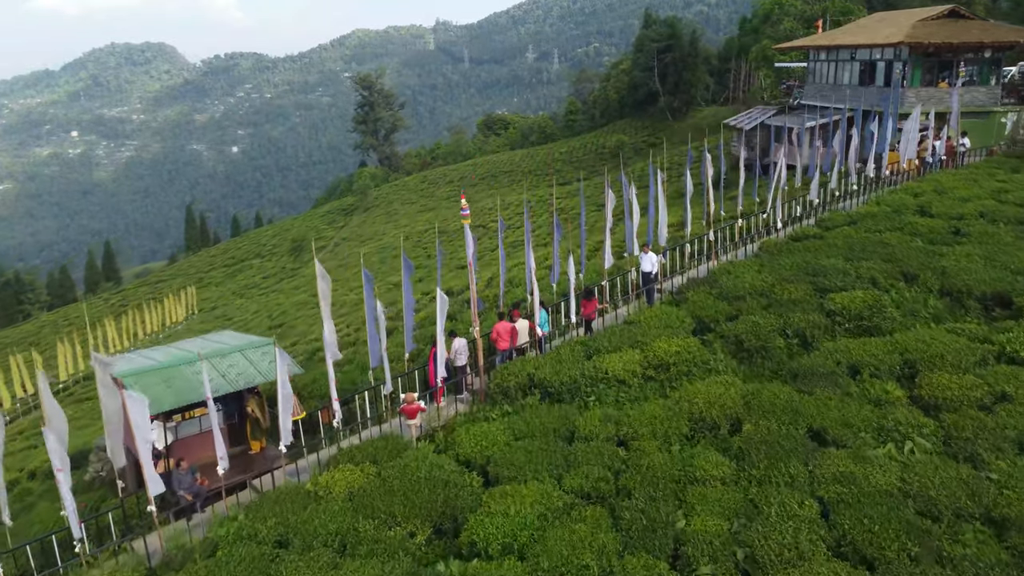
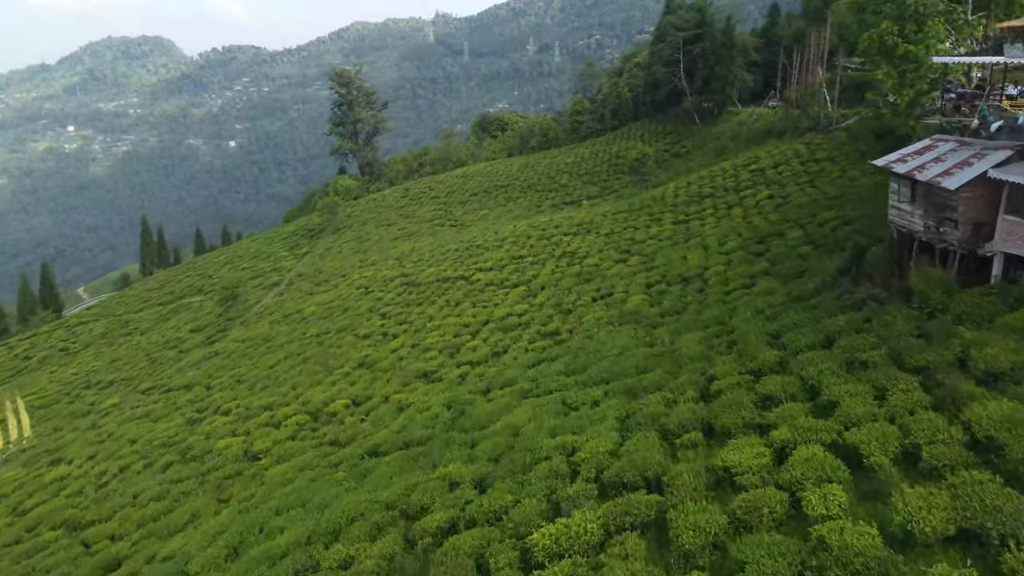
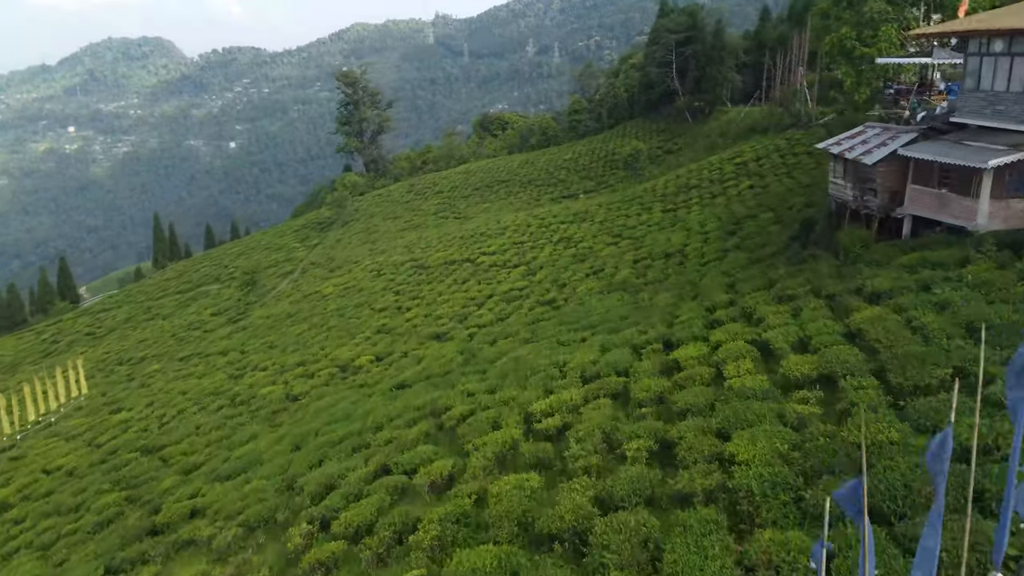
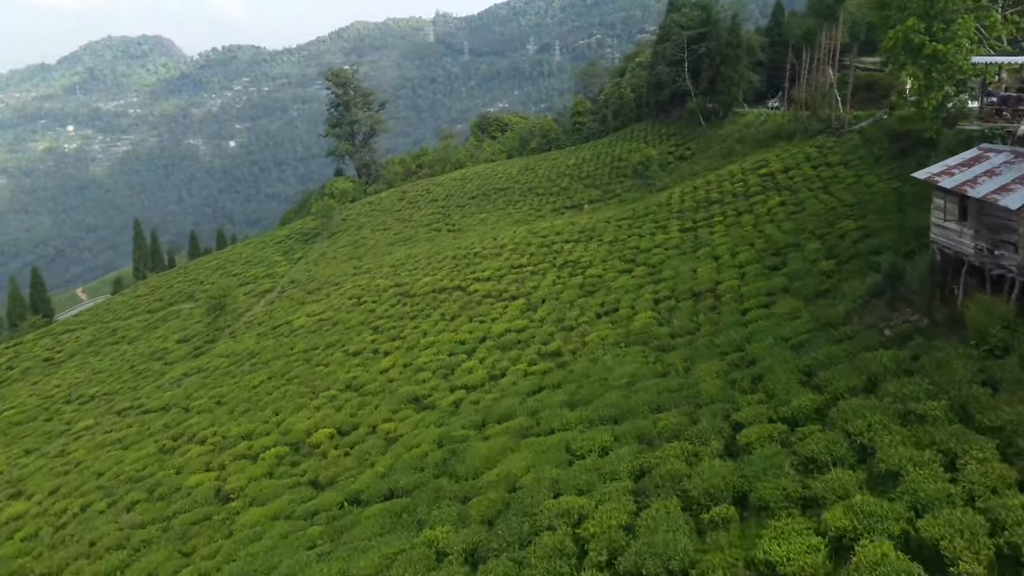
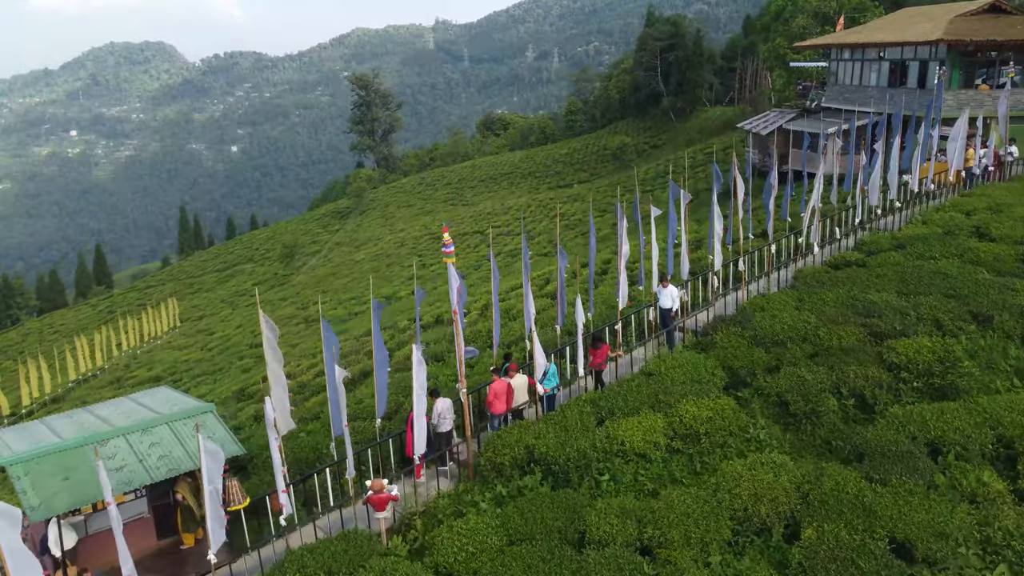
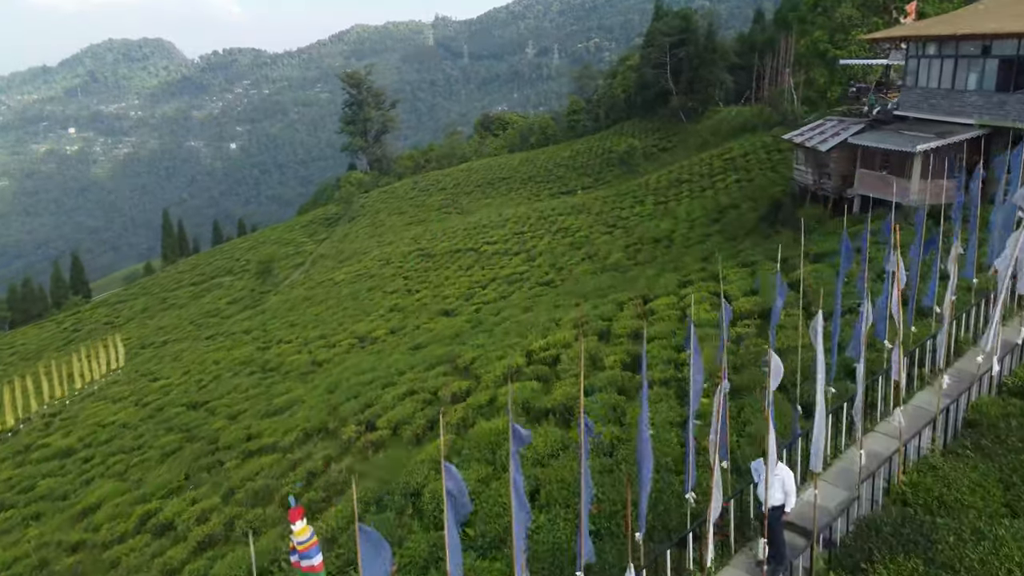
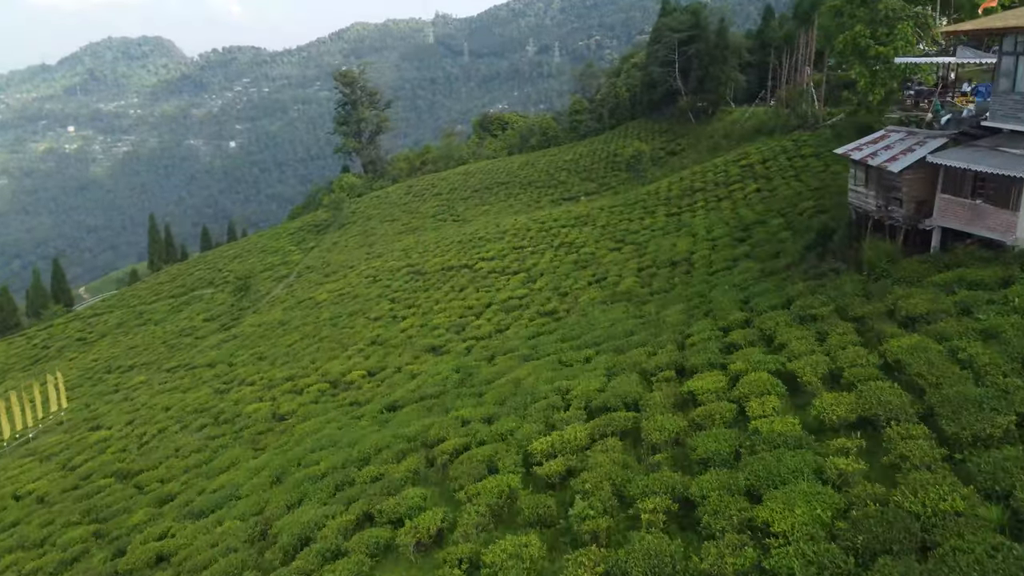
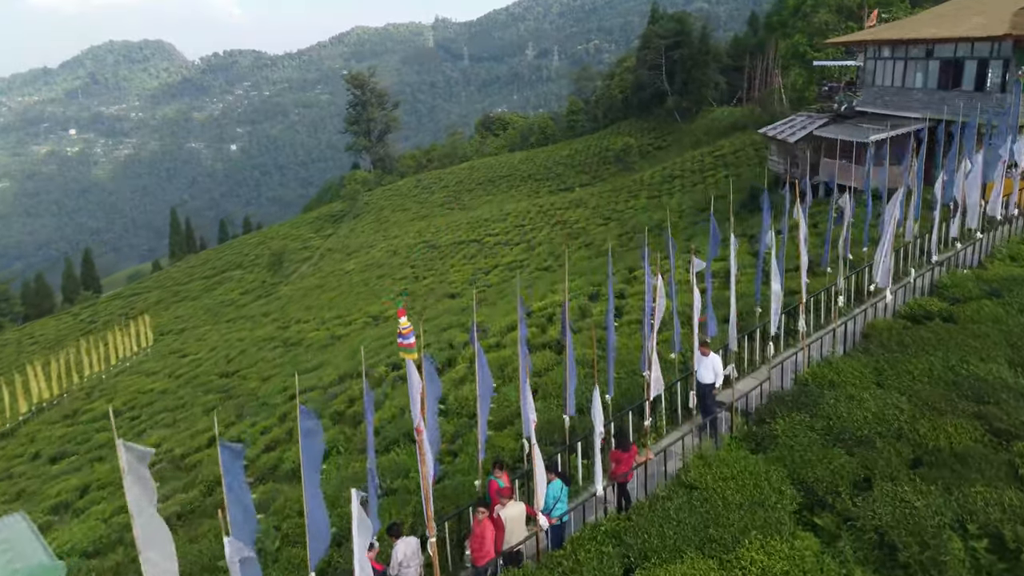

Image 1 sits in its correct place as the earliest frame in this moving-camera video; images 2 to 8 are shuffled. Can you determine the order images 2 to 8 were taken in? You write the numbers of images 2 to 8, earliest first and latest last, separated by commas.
5, 8, 6, 3, 7, 2, 4
